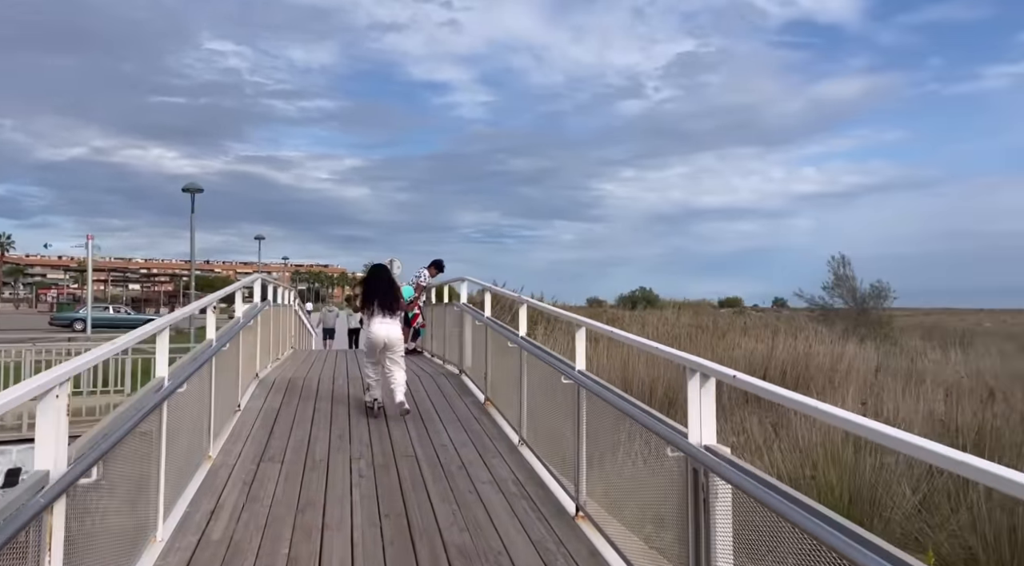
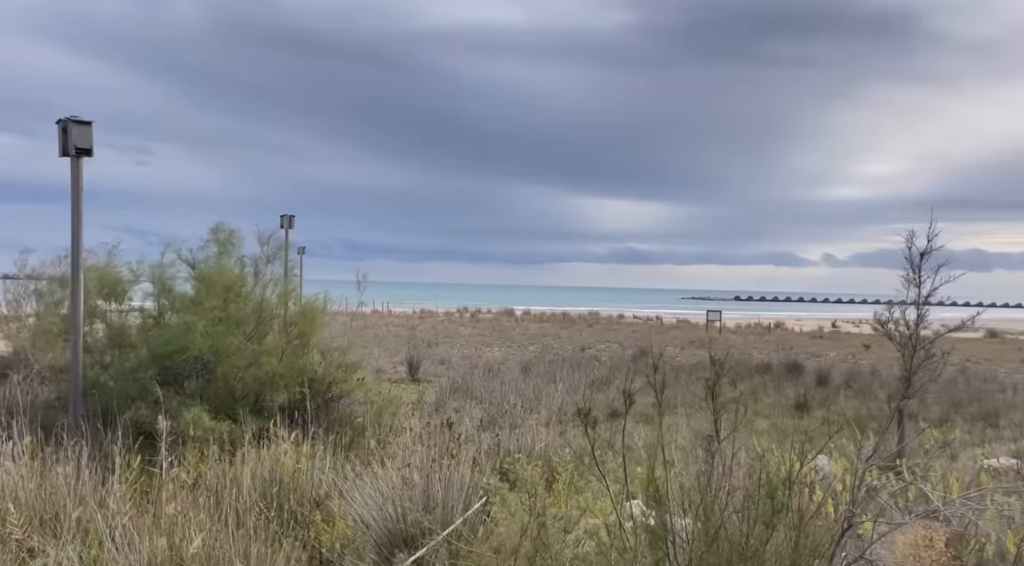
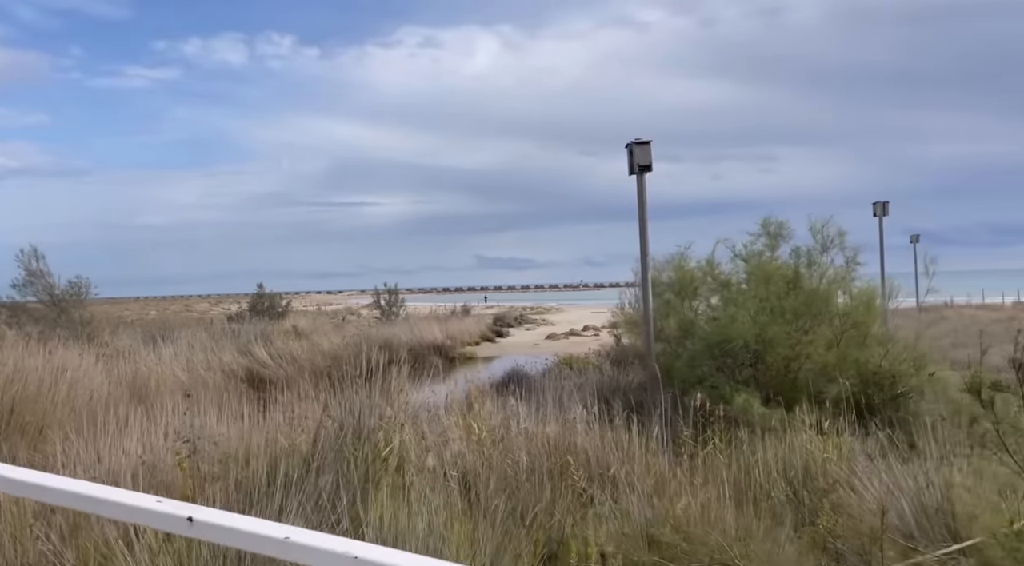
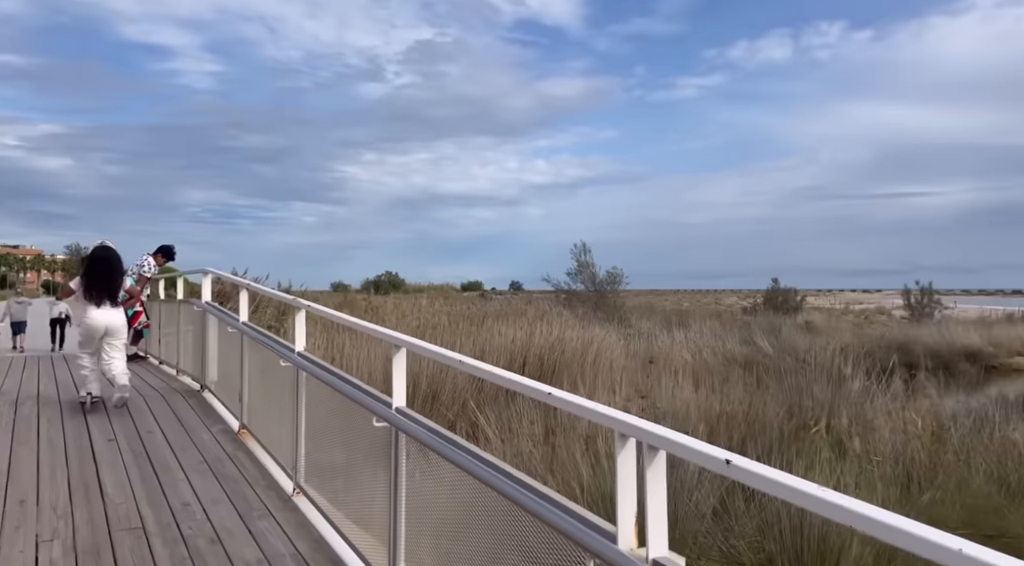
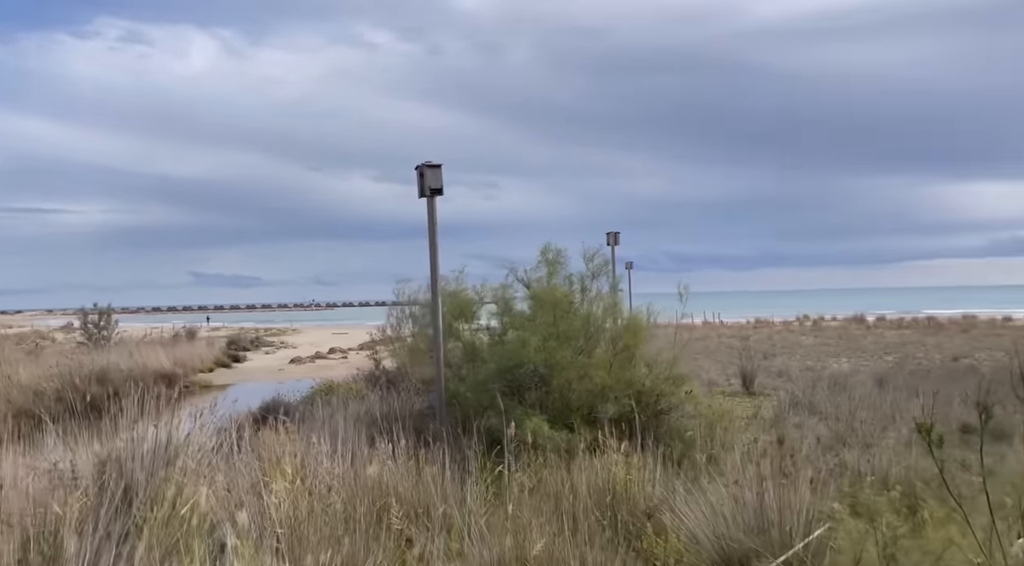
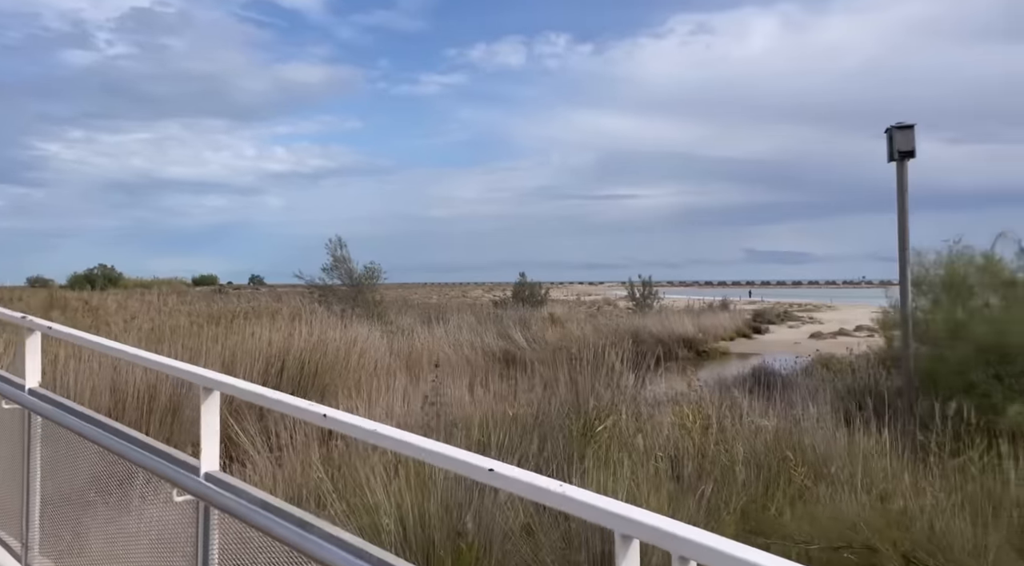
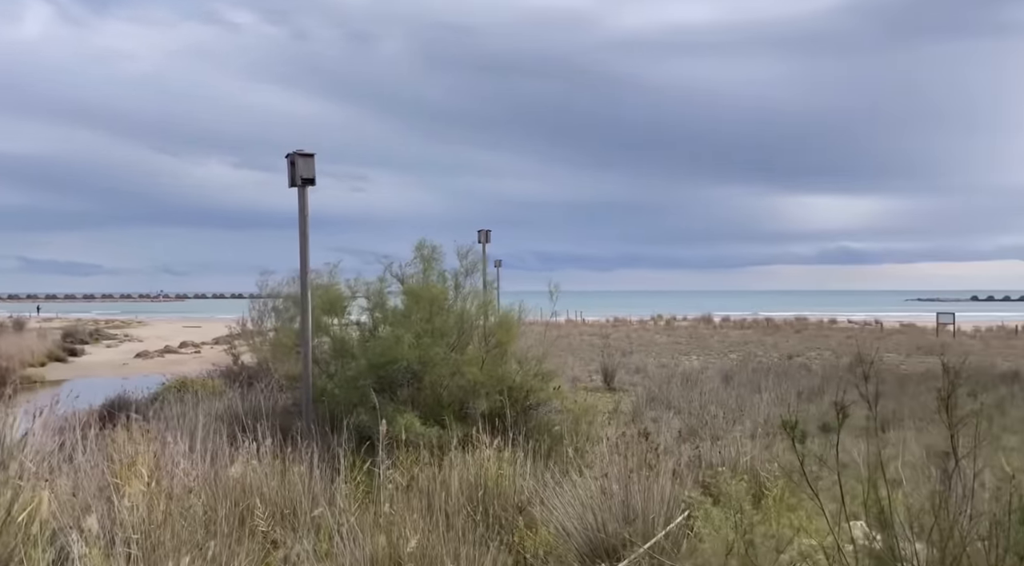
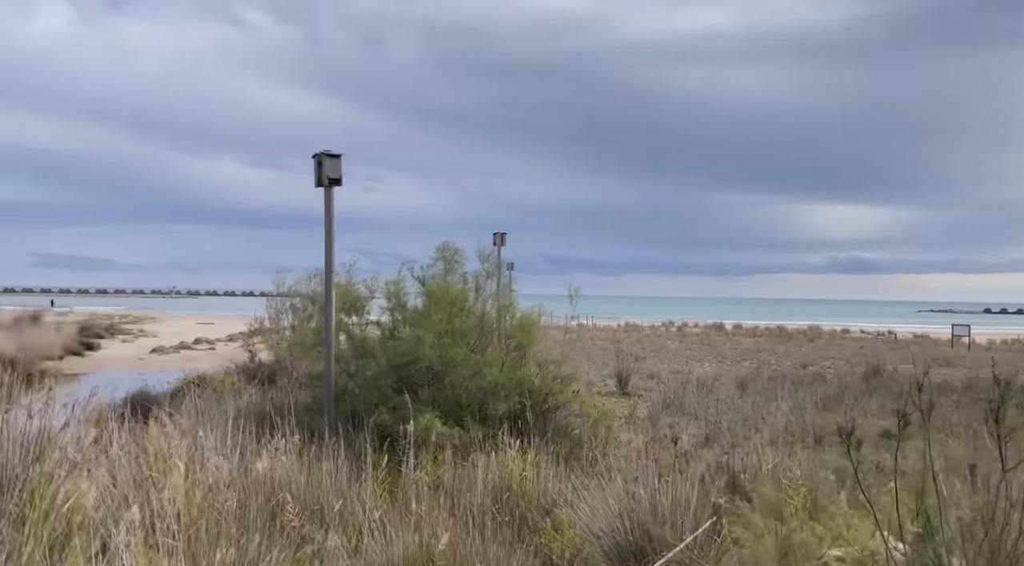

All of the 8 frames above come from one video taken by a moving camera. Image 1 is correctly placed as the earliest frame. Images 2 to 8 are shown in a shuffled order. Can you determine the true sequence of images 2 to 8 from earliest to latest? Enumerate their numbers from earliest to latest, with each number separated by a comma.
4, 6, 3, 5, 7, 2, 8
